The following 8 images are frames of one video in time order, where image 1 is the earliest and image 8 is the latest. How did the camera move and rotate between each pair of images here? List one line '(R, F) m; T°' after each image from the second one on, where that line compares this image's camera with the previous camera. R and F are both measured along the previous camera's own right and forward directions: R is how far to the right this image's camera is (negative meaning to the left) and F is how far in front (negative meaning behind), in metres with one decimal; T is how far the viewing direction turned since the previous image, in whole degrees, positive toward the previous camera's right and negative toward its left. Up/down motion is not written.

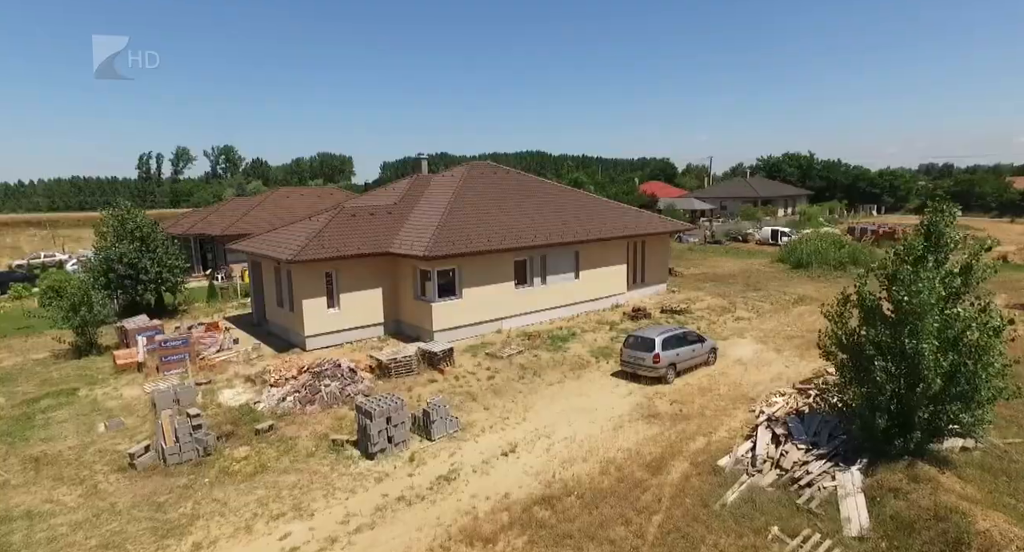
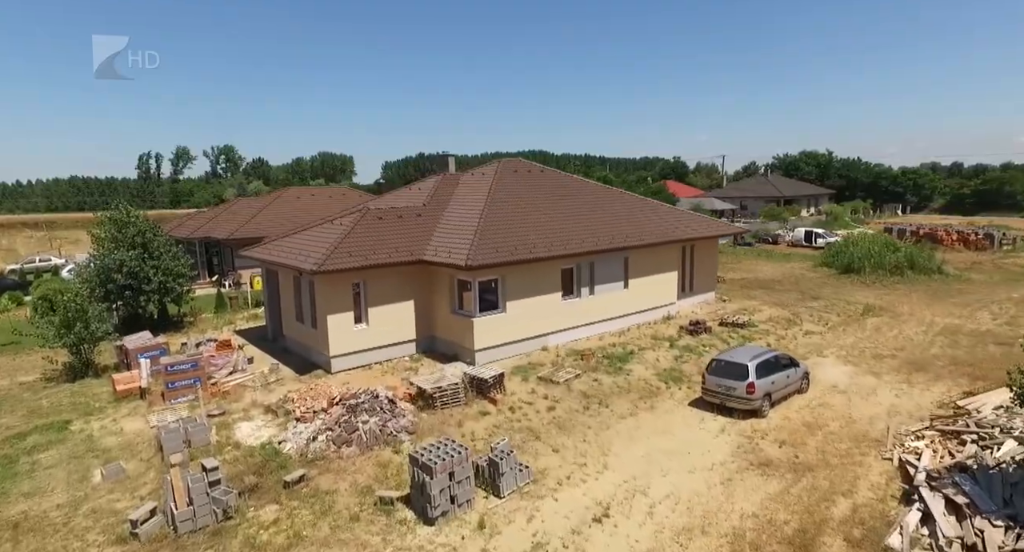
(-1.4, +2.2) m; 0°
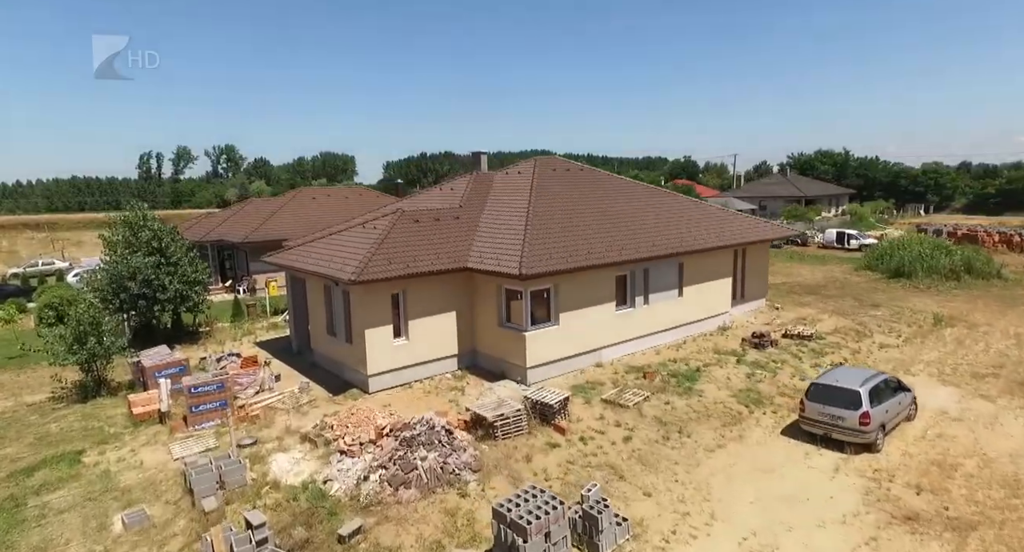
(-1.4, +1.6) m; 0°
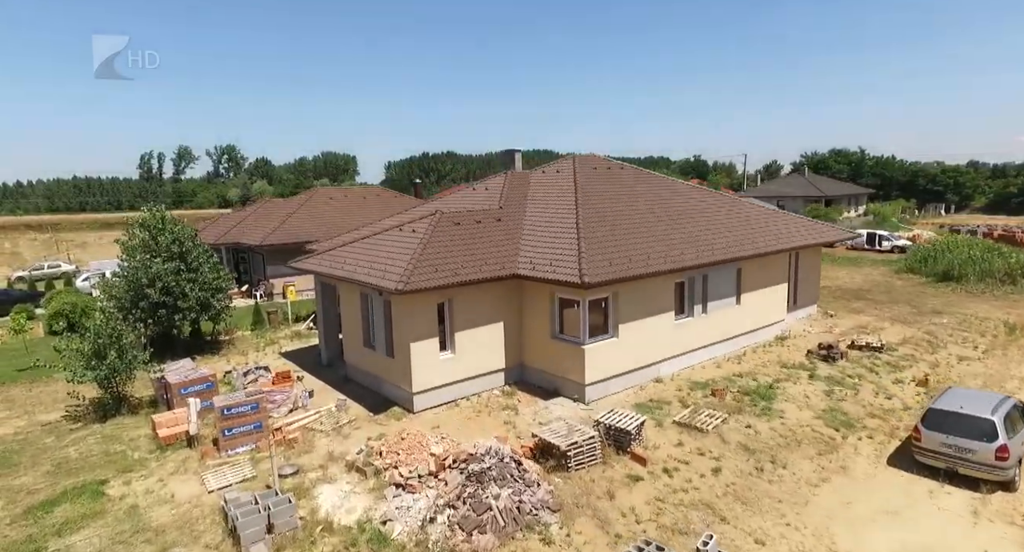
(-1.3, +1.3) m; 0°
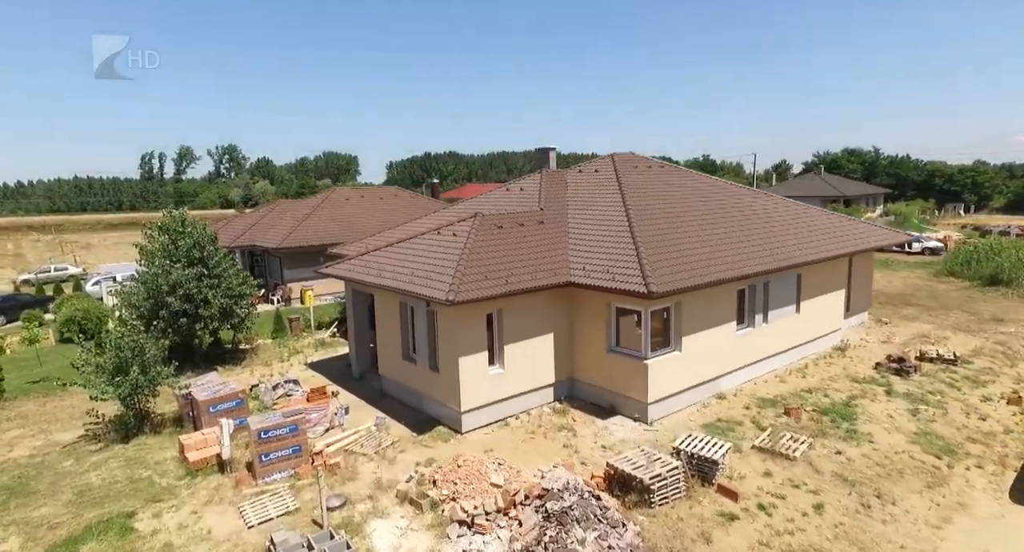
(-1.2, +1.1) m; 0°
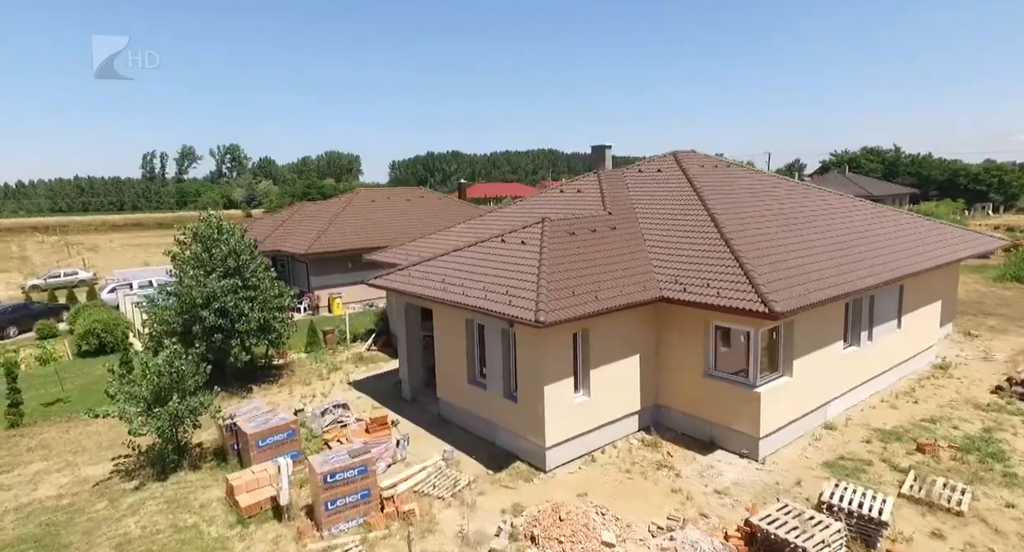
(-1.7, +1.6) m; 0°
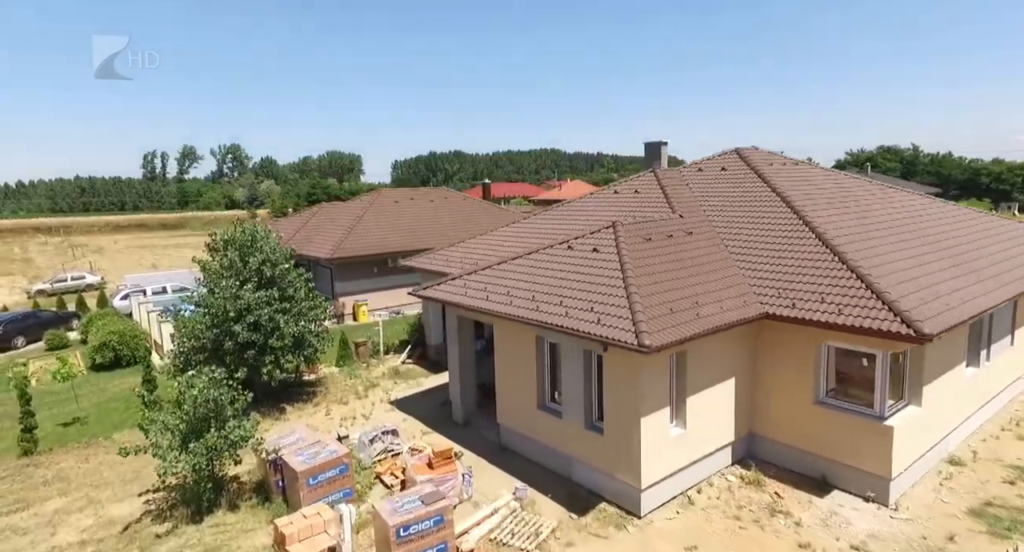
(-1.5, +1.5) m; 0°
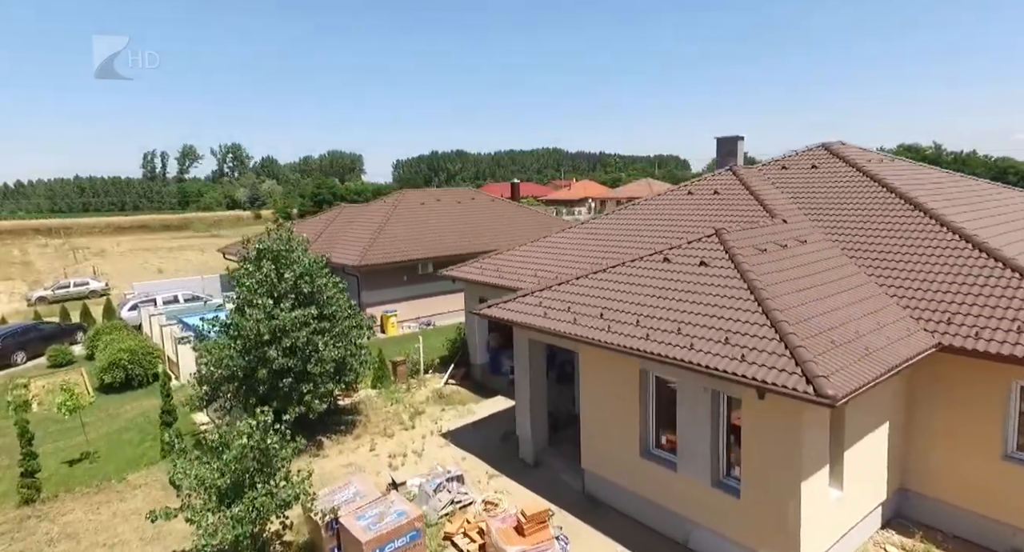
(-1.6, +2.1) m; 0°
